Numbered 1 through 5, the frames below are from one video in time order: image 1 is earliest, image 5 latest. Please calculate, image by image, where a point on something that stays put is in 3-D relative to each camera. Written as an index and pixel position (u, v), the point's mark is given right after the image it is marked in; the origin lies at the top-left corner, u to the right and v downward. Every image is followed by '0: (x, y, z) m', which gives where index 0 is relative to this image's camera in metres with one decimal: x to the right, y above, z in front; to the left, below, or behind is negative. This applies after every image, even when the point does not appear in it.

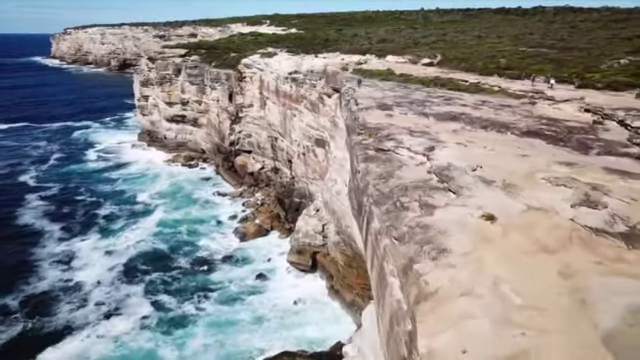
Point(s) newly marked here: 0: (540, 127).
0: (+4.7, +1.1, +13.1) m
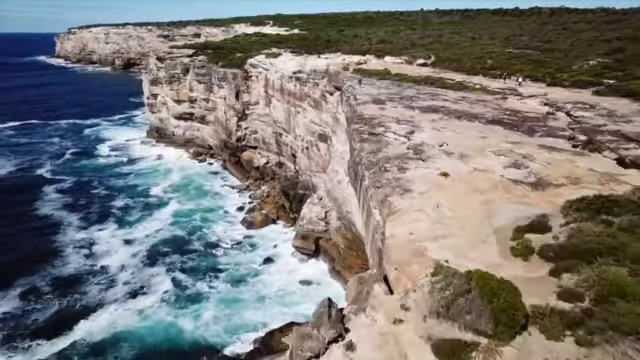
0: (+4.9, +1.7, +16.3) m
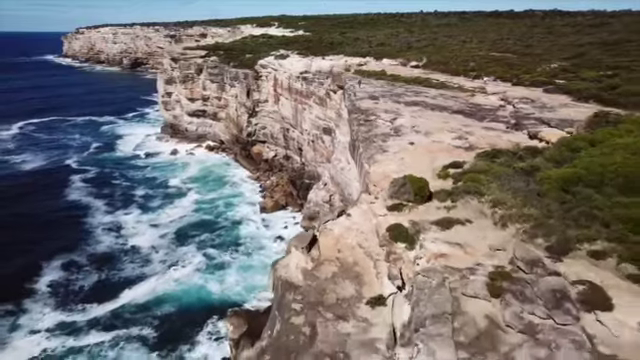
0: (+5.2, +2.6, +21.7) m
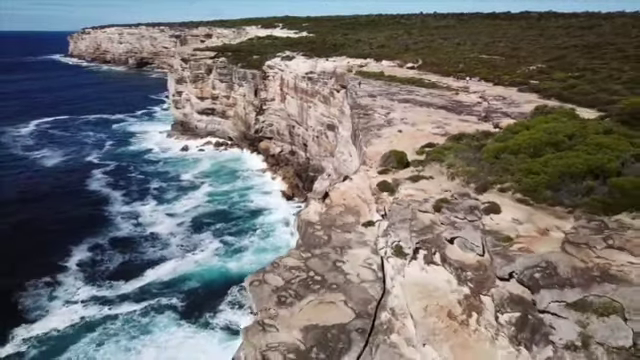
0: (+5.5, +3.3, +26.0) m
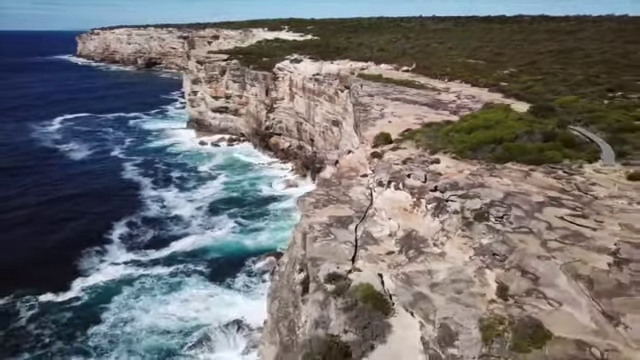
0: (+6.0, +4.3, +33.2) m
